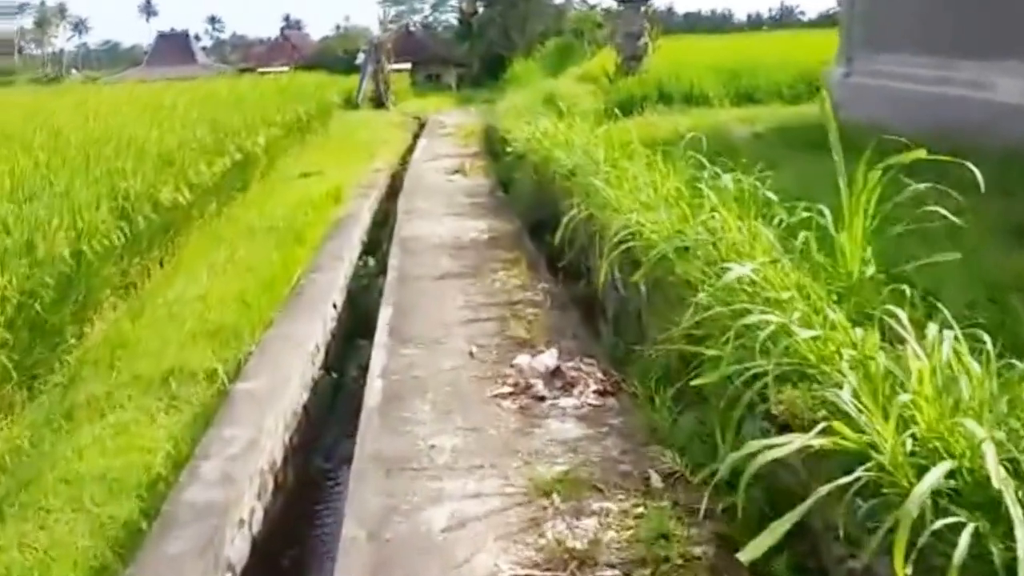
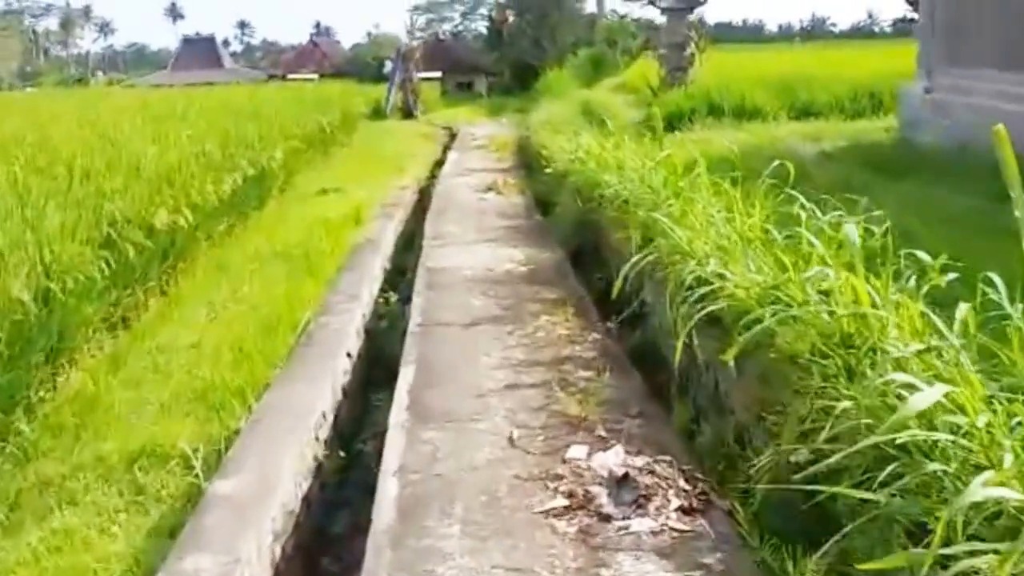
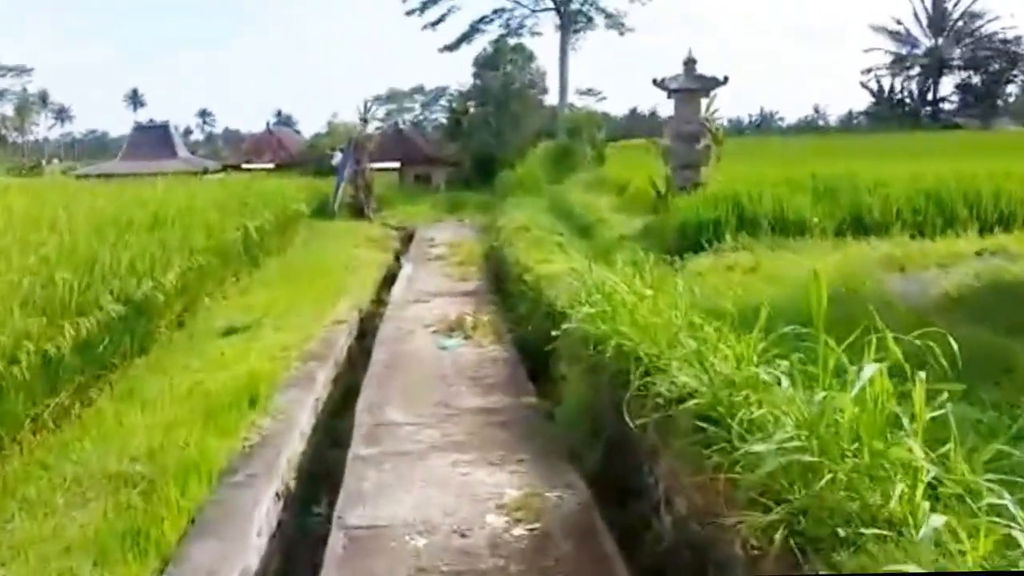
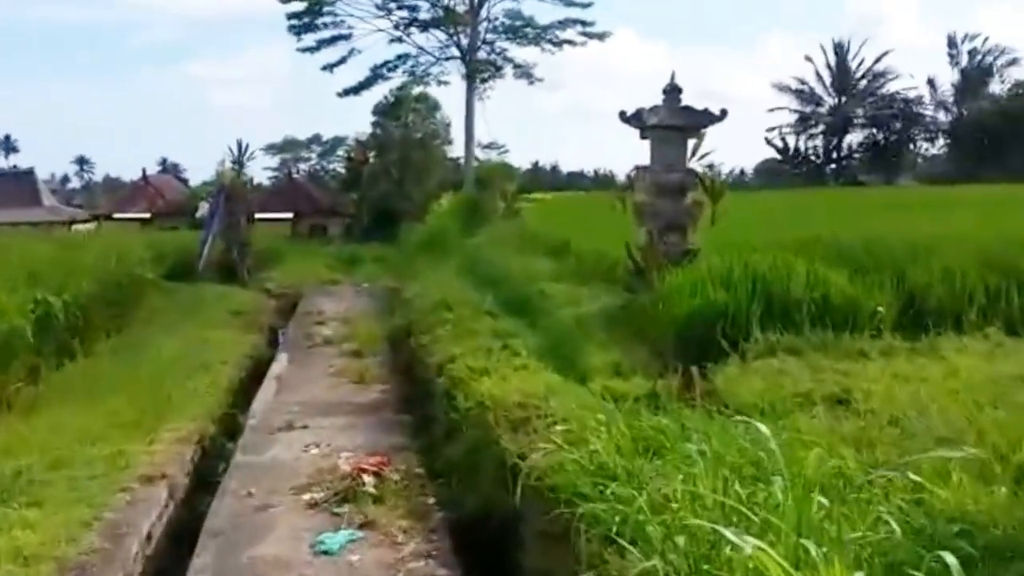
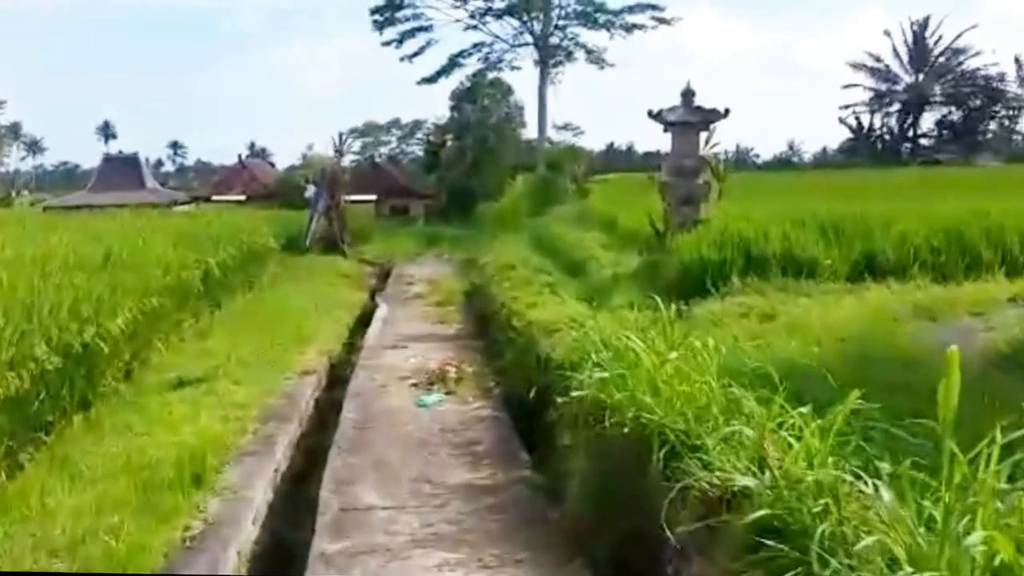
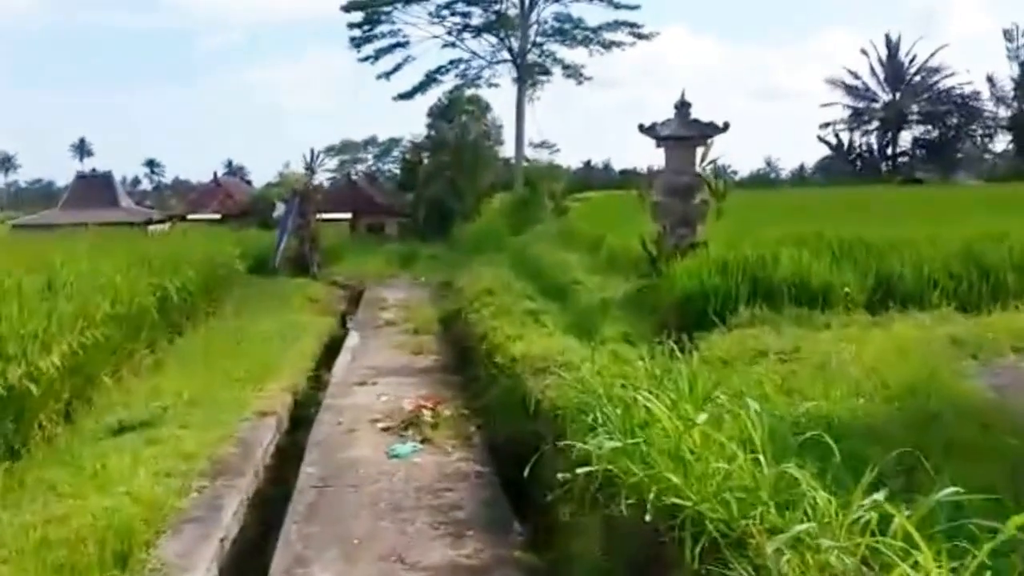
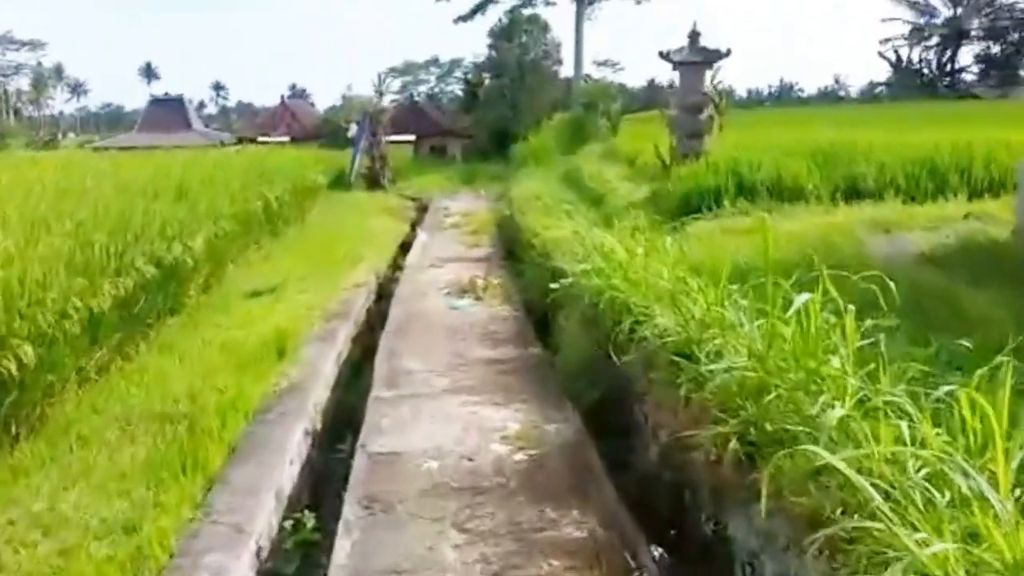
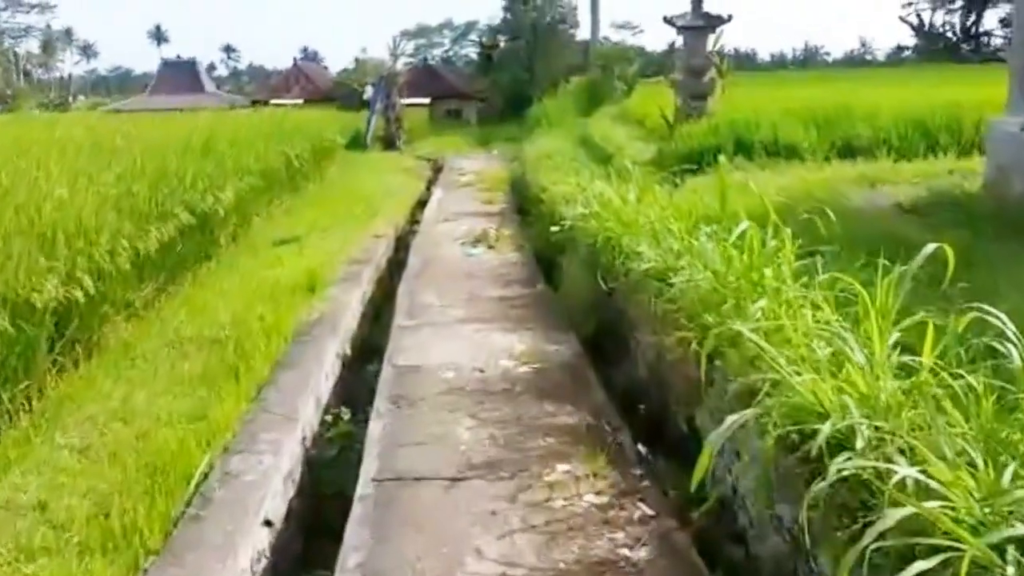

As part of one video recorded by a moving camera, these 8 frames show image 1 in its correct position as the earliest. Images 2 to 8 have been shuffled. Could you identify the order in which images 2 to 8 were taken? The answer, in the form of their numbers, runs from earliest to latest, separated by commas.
2, 8, 7, 3, 5, 6, 4
